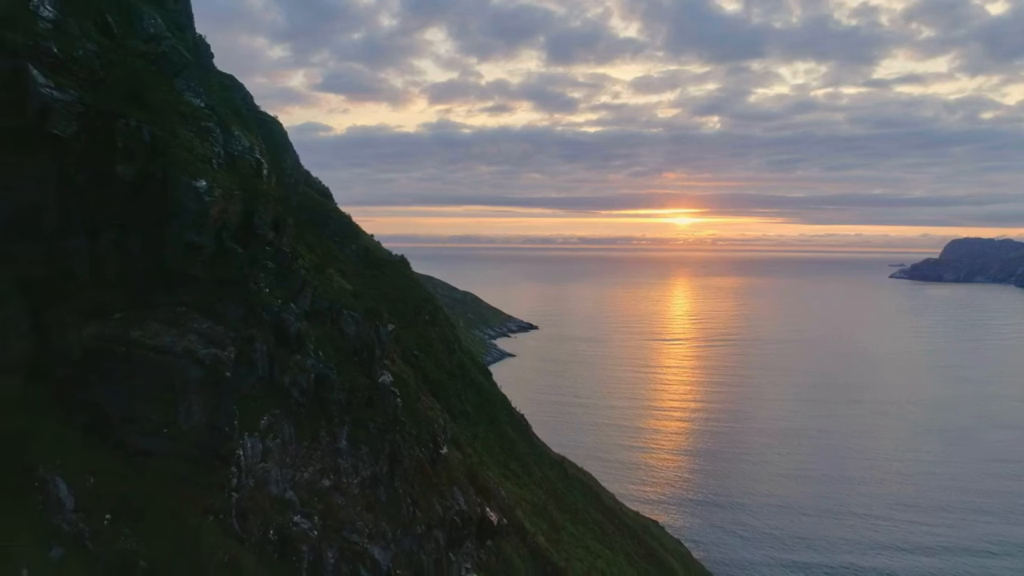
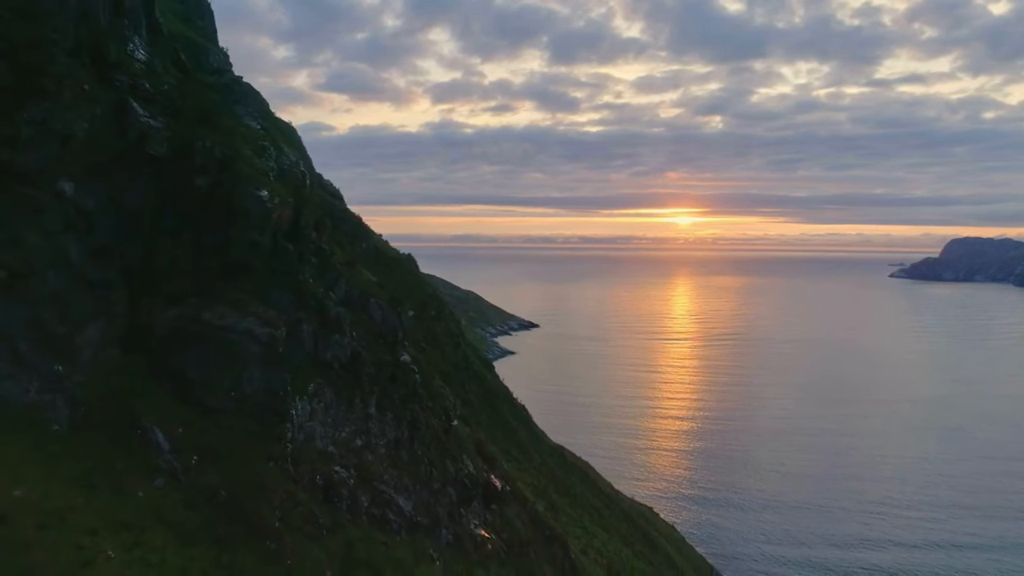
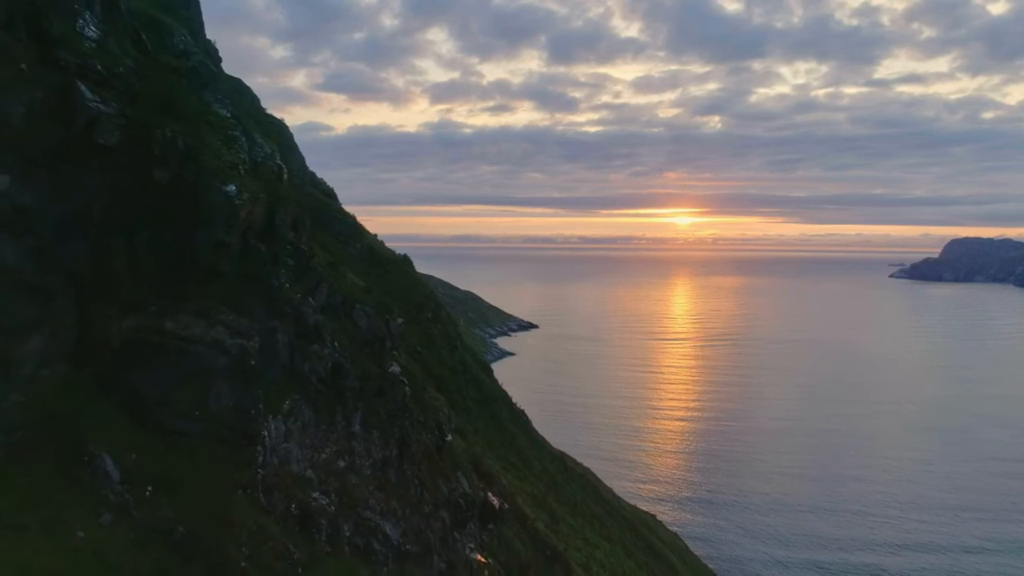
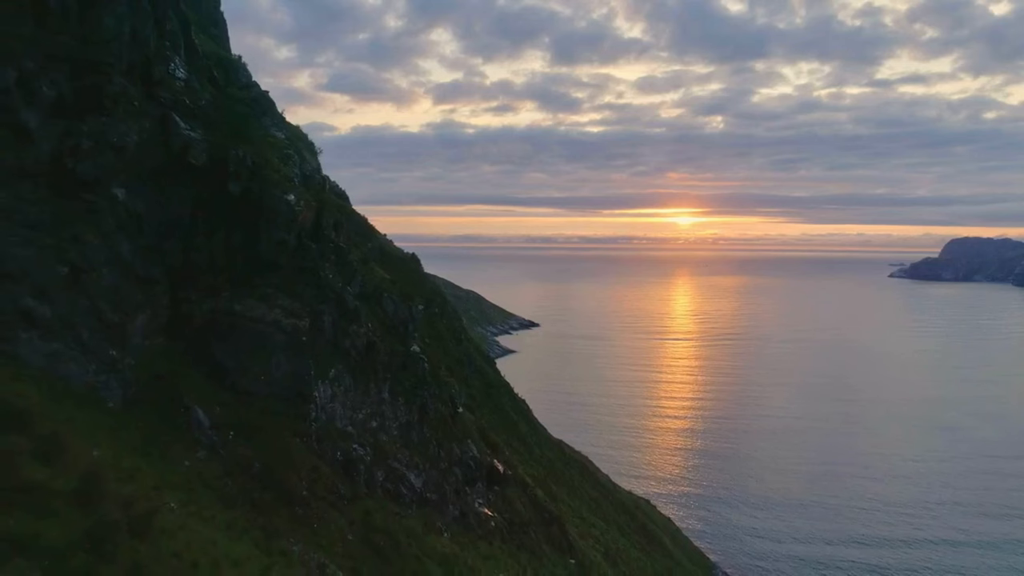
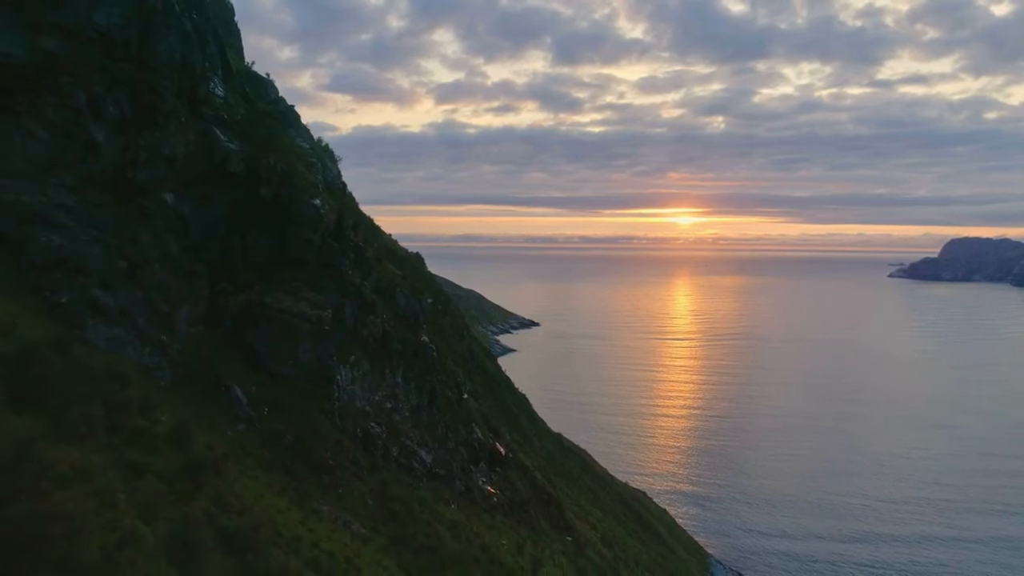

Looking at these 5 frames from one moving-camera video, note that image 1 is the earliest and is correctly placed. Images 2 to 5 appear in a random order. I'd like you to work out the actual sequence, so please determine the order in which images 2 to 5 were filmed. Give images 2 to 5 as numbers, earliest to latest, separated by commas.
3, 2, 4, 5
